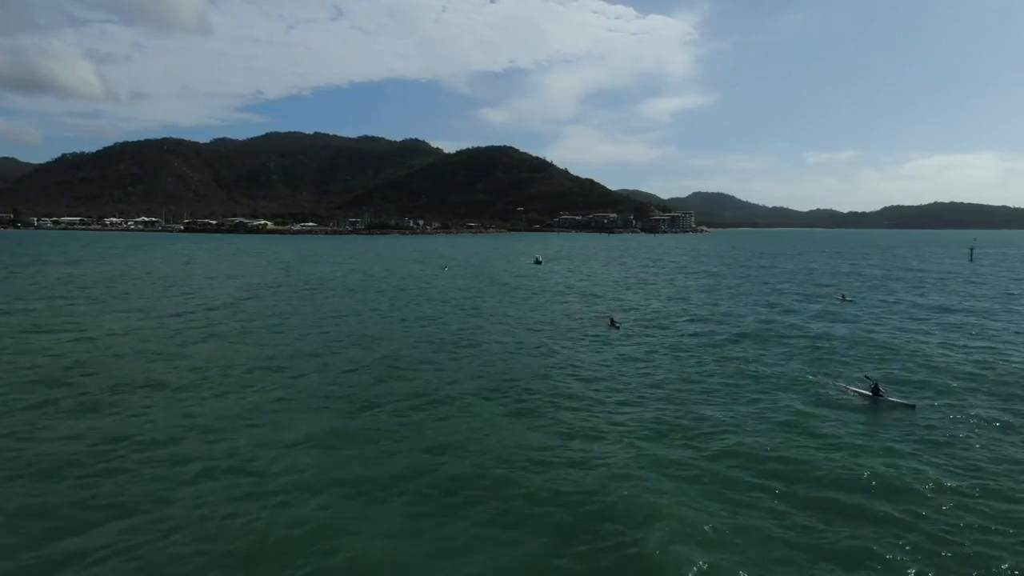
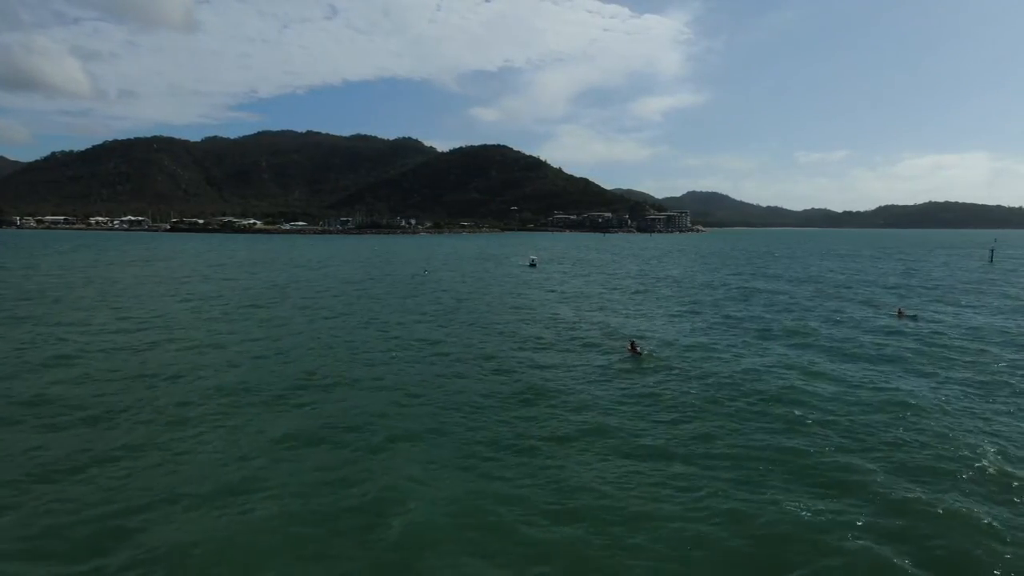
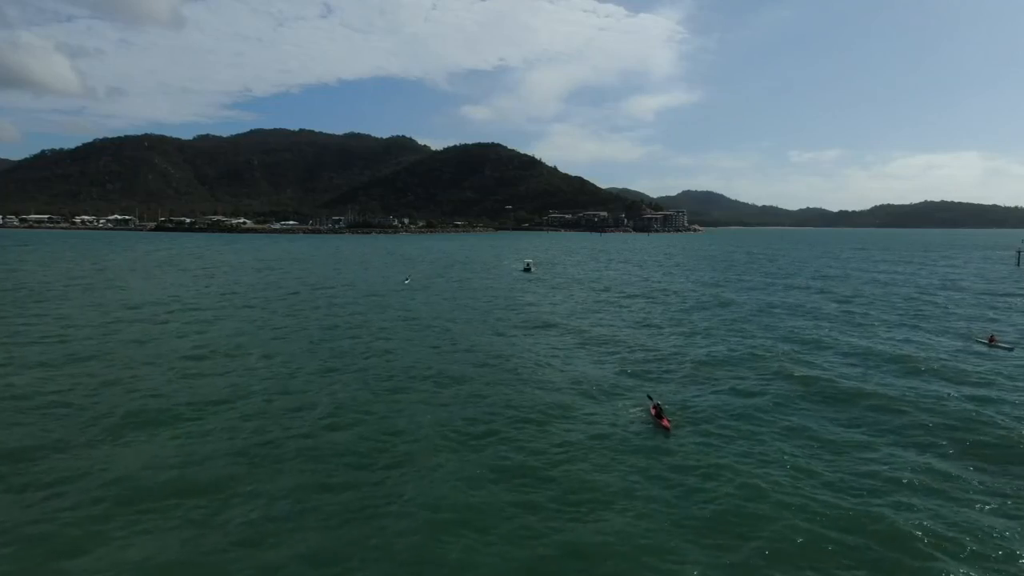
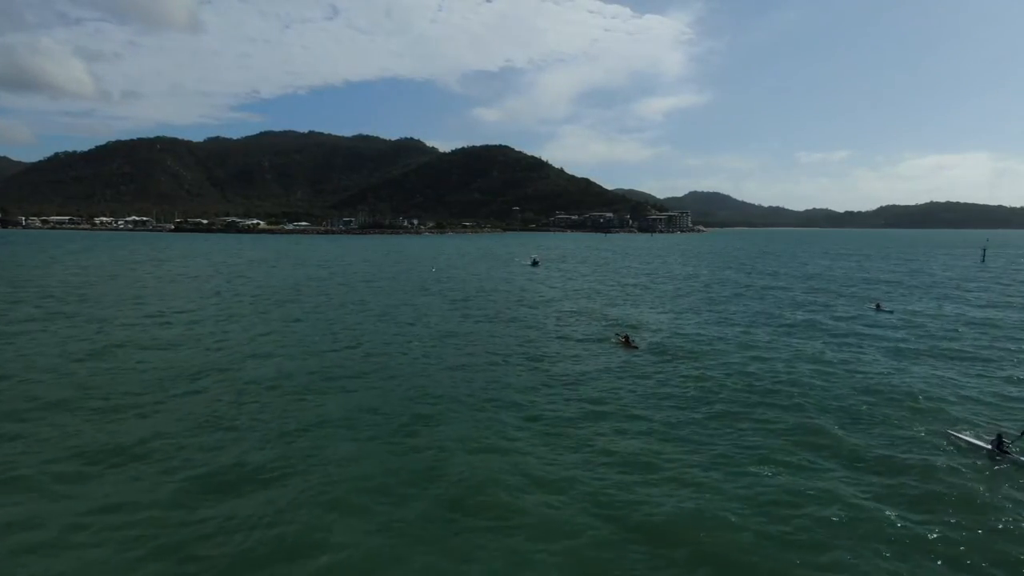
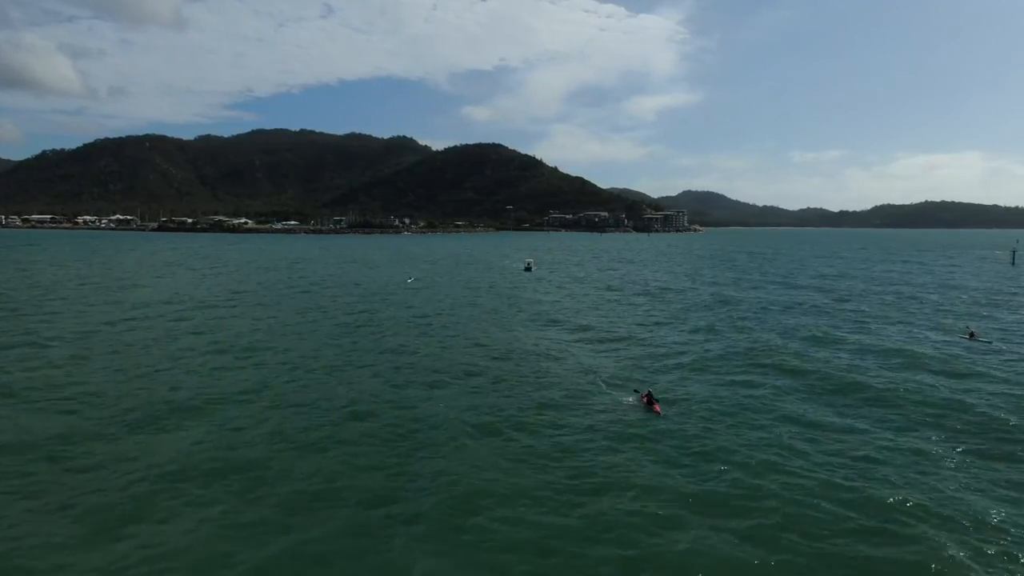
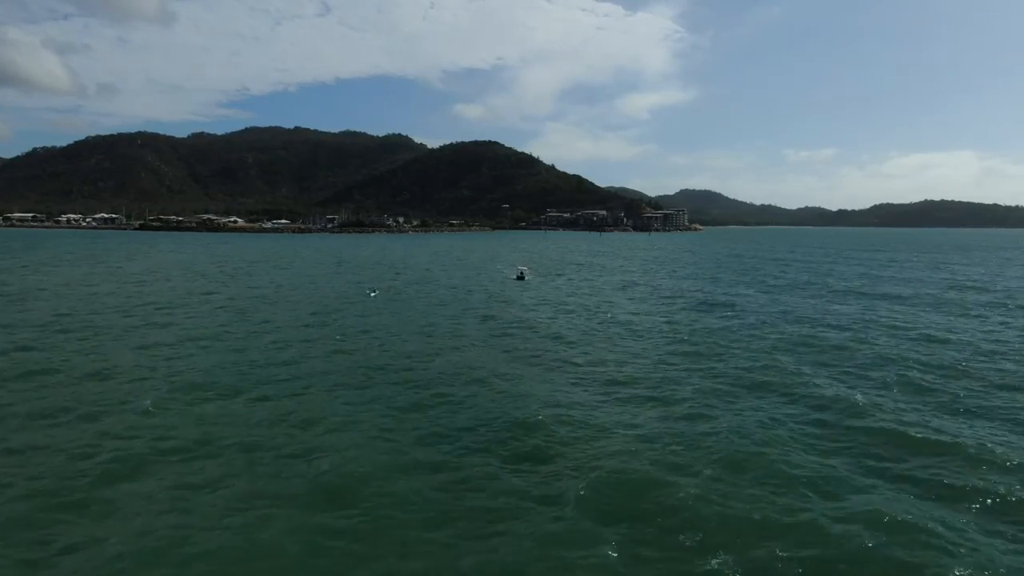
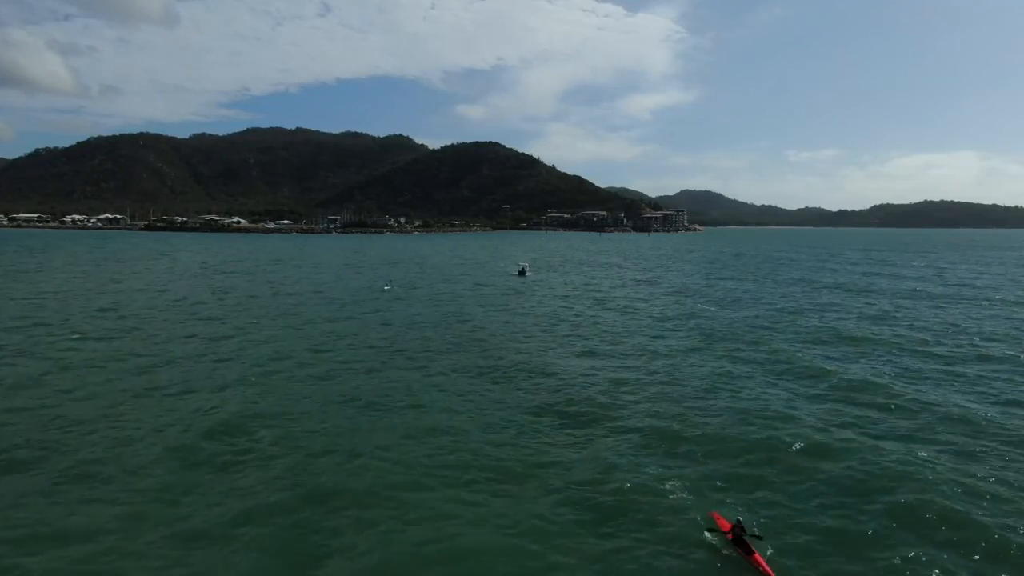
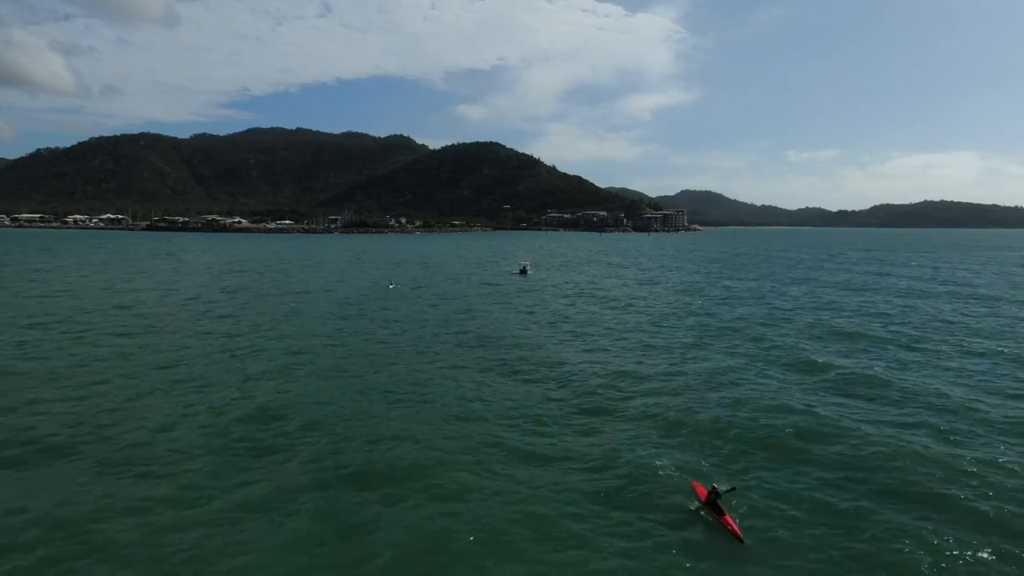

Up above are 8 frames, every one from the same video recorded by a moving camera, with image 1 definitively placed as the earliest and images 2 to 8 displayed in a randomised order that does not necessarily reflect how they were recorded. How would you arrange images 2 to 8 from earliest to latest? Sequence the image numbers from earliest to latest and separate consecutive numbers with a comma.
4, 2, 5, 3, 8, 7, 6
